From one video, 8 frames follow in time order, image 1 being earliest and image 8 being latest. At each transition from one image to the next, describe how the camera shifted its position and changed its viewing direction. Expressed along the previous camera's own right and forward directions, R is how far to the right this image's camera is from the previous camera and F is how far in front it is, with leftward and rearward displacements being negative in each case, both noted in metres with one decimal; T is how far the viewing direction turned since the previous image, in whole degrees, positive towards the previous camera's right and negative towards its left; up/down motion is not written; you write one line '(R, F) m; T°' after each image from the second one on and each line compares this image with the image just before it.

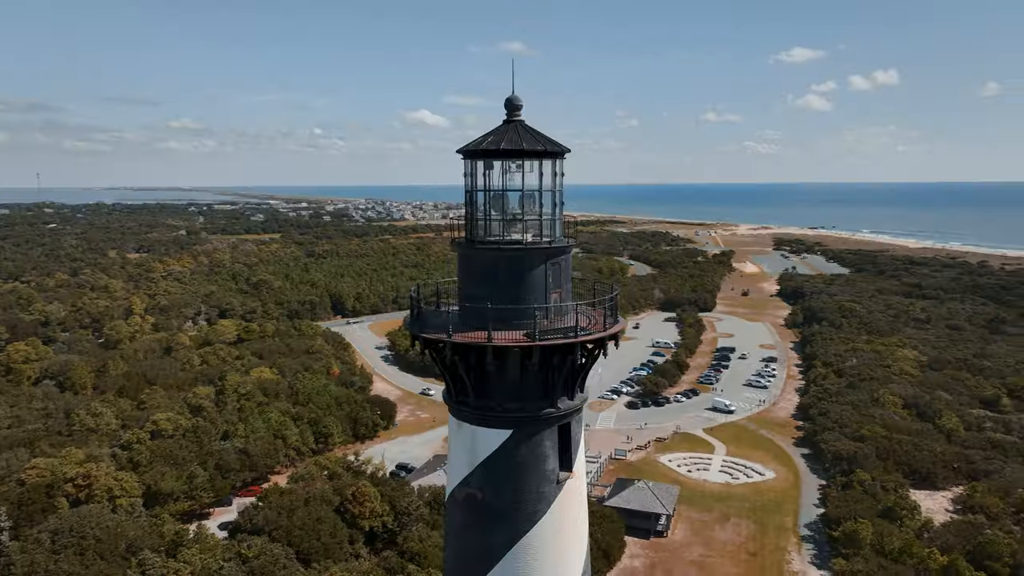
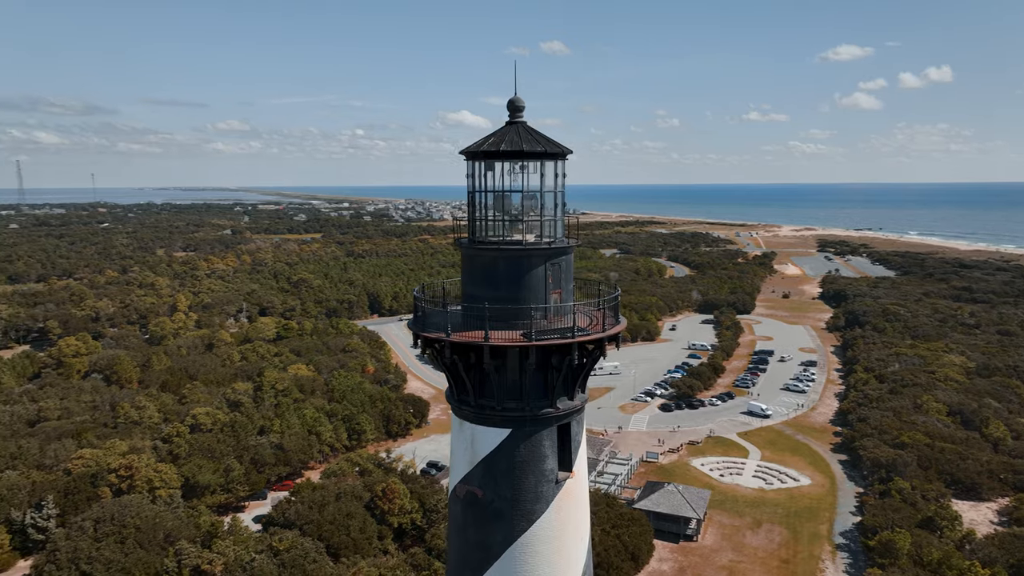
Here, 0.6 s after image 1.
(+0.3, 0.0) m; -3°
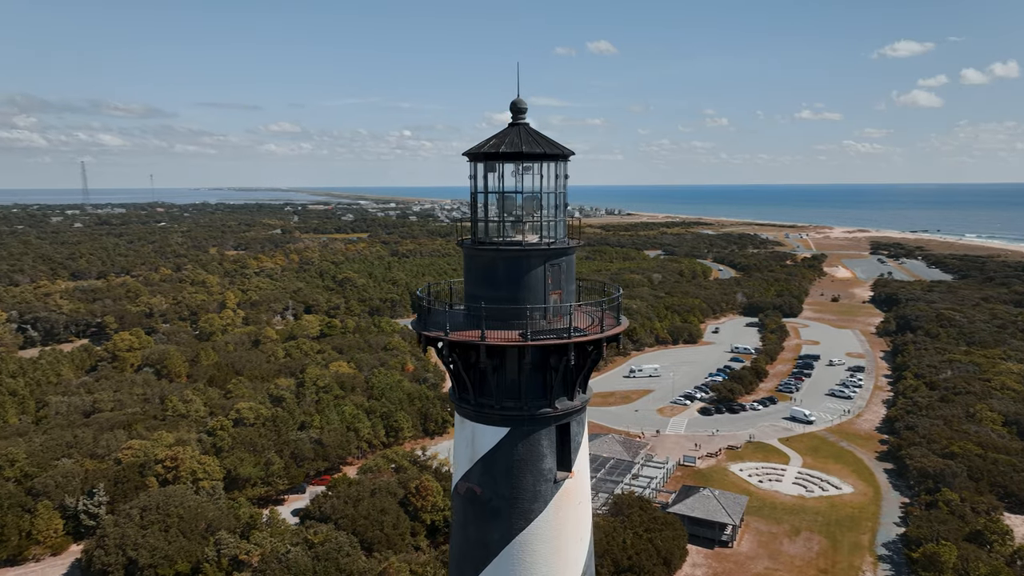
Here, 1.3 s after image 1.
(+0.4, 0.0) m; -4°
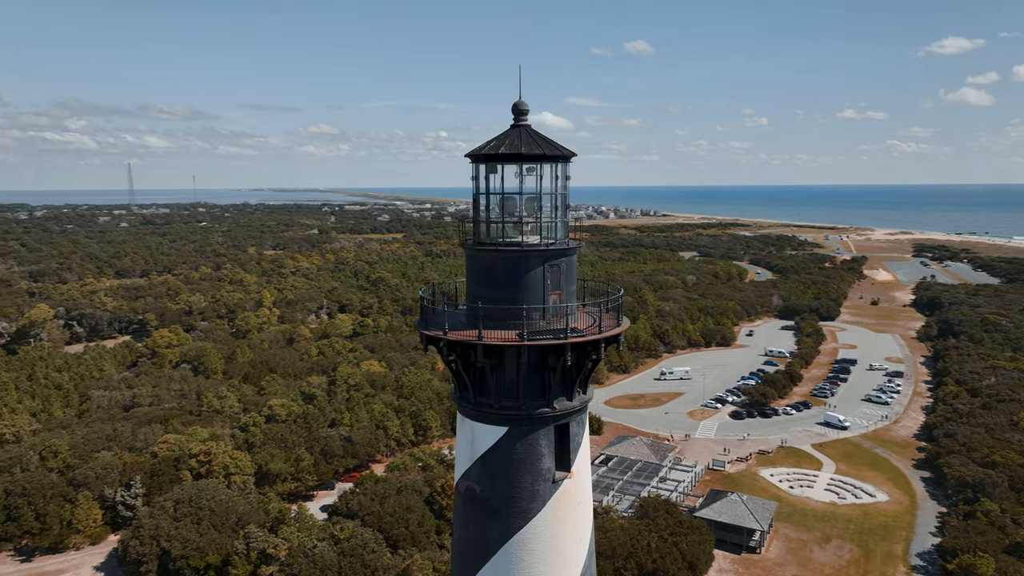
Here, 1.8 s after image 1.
(+0.3, 0.0) m; -3°
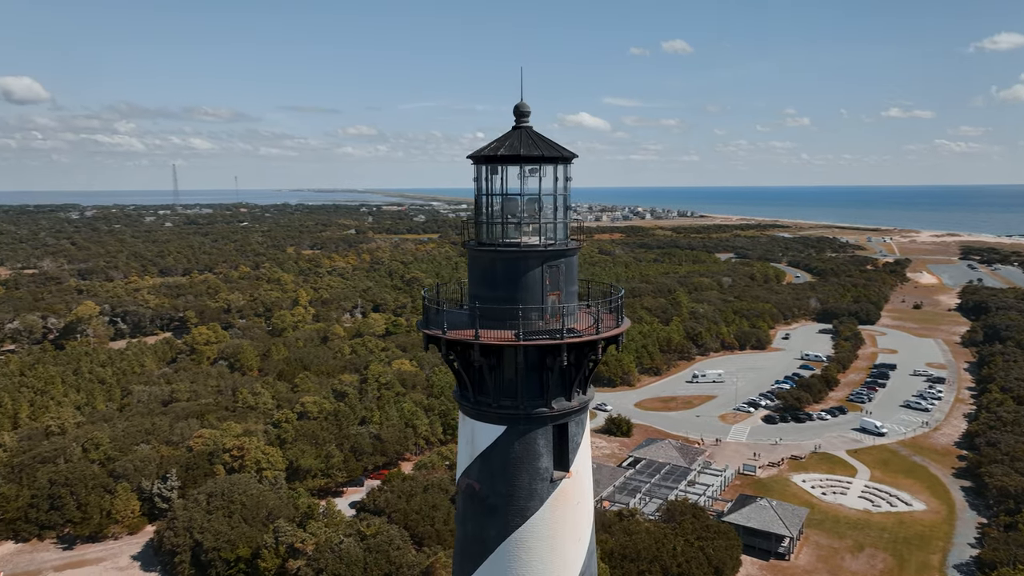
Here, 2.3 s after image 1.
(+0.3, 0.0) m; -3°
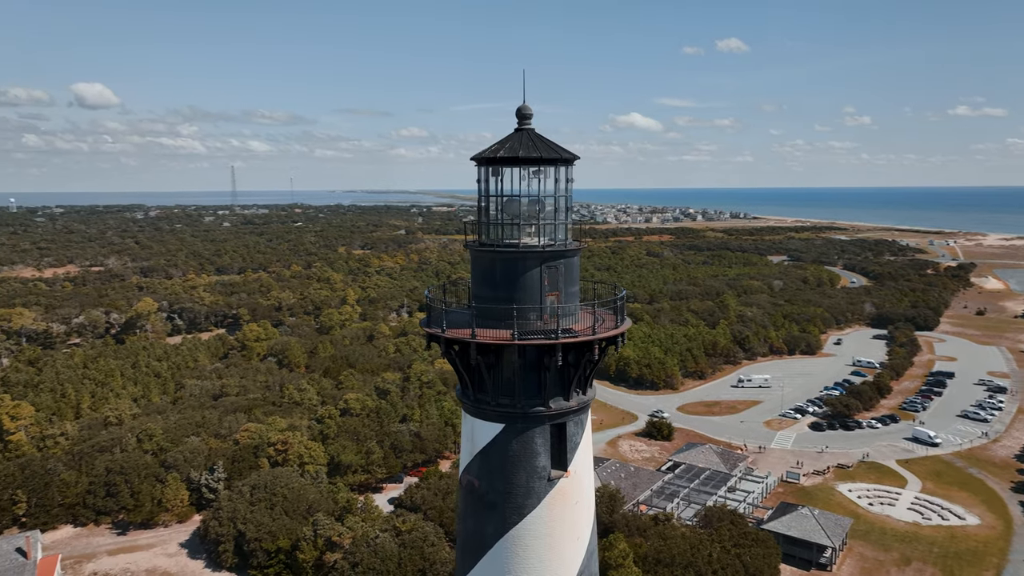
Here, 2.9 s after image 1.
(+0.4, -0.1) m; -4°
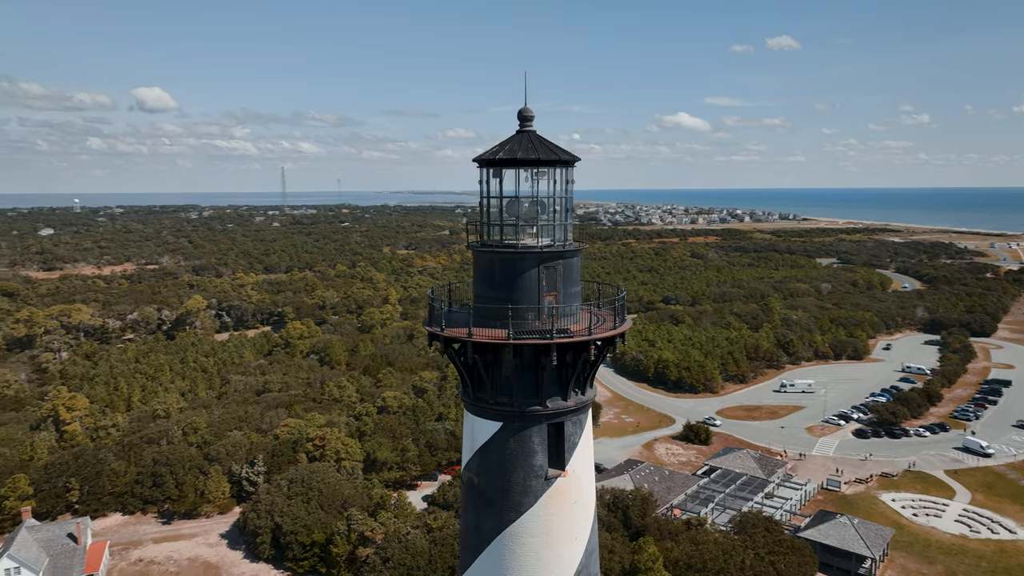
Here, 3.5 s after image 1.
(+0.4, -0.1) m; -4°
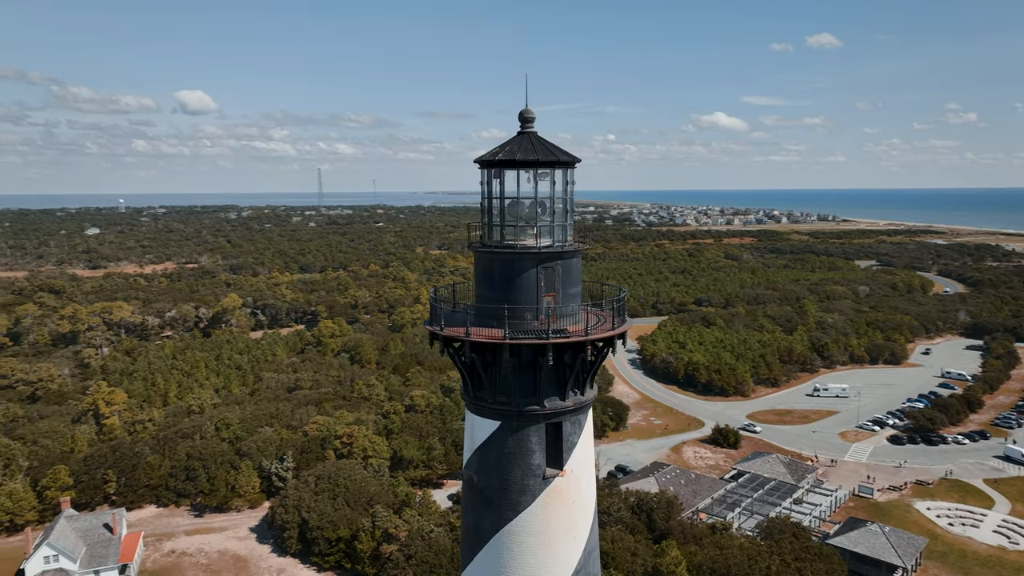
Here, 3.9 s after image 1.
(+0.3, 0.0) m; -3°
